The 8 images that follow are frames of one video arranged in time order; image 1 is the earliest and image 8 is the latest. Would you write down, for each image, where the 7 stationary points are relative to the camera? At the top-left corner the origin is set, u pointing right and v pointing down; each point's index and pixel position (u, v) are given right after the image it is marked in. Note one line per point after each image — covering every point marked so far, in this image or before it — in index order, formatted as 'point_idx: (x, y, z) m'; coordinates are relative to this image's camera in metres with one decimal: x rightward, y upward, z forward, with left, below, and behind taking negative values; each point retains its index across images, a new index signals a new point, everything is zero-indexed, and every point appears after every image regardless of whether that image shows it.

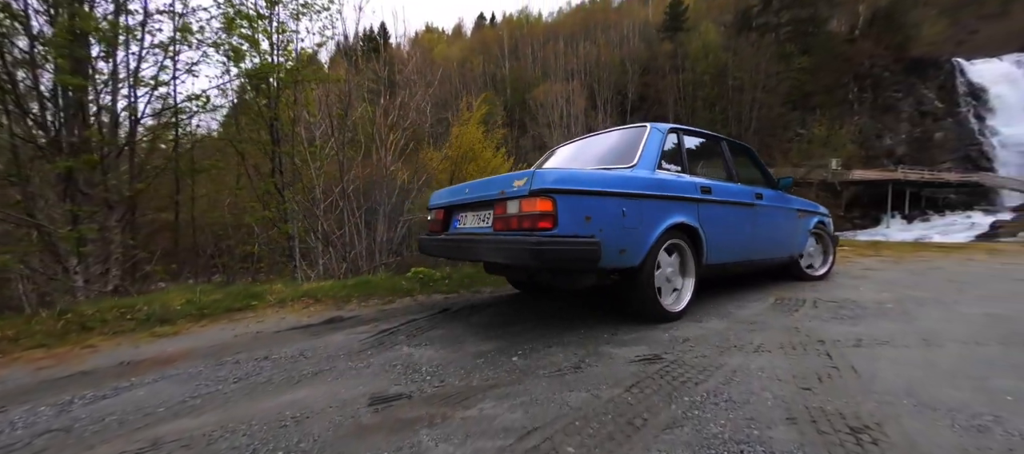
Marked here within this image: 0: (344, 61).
0: (-3.1, +3.2, +7.6) m
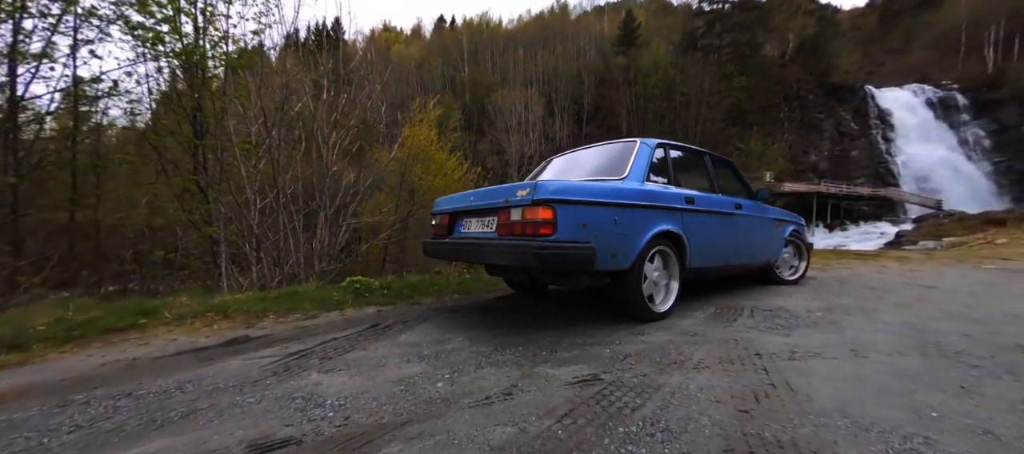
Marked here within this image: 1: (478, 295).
0: (-4.0, +3.1, +7.0) m
1: (-0.4, -0.7, +4.0) m
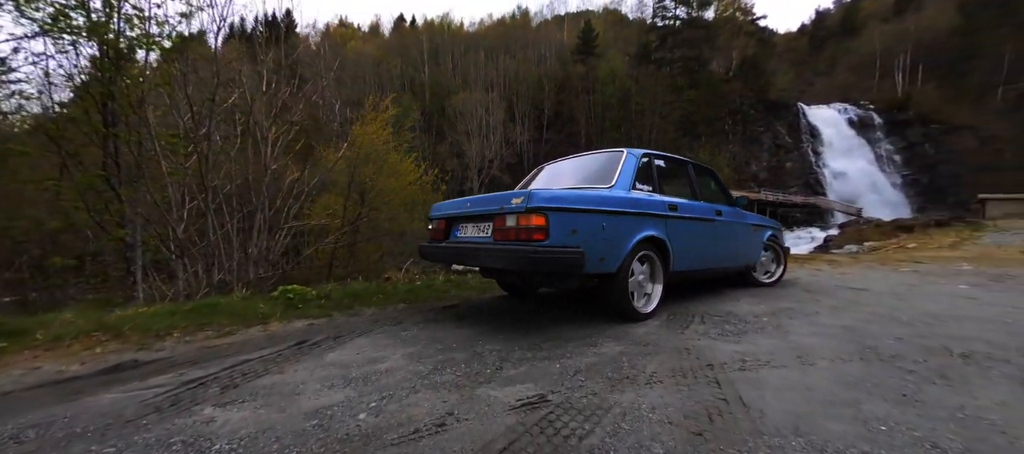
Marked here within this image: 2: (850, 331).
0: (-4.7, +3.1, +6.4) m
1: (-0.8, -0.8, +3.8) m
2: (+2.5, -0.8, +2.8) m
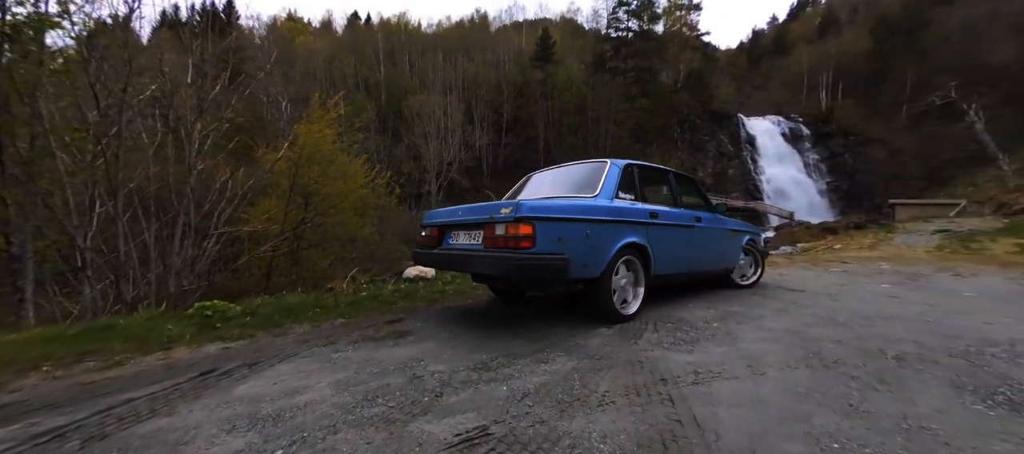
0: (-5.5, +3.0, +5.7) m
1: (-1.3, -0.8, +3.5) m
2: (+2.1, -0.8, +2.9) m
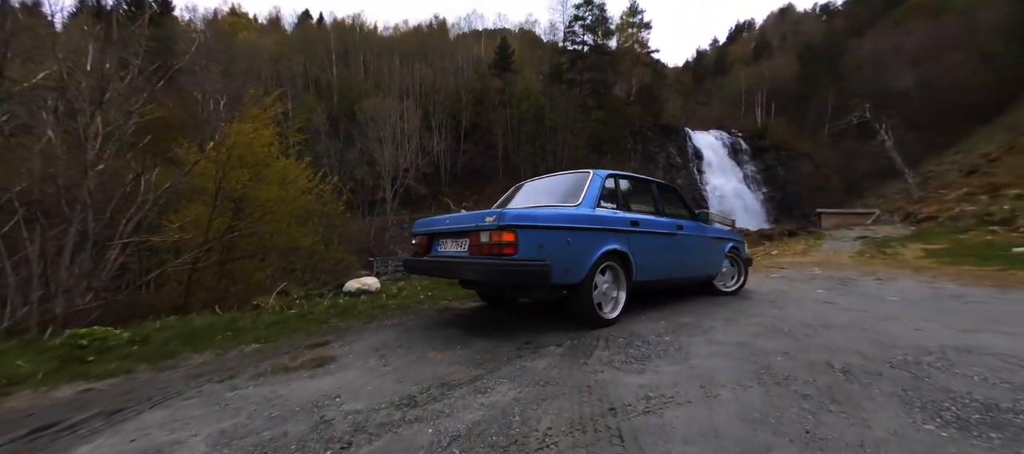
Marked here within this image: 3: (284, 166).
0: (-6.1, +2.8, +4.9) m
1: (-1.8, -0.9, +3.0) m
2: (+1.7, -0.9, +2.8) m
3: (-6.2, +1.6, +10.4) m
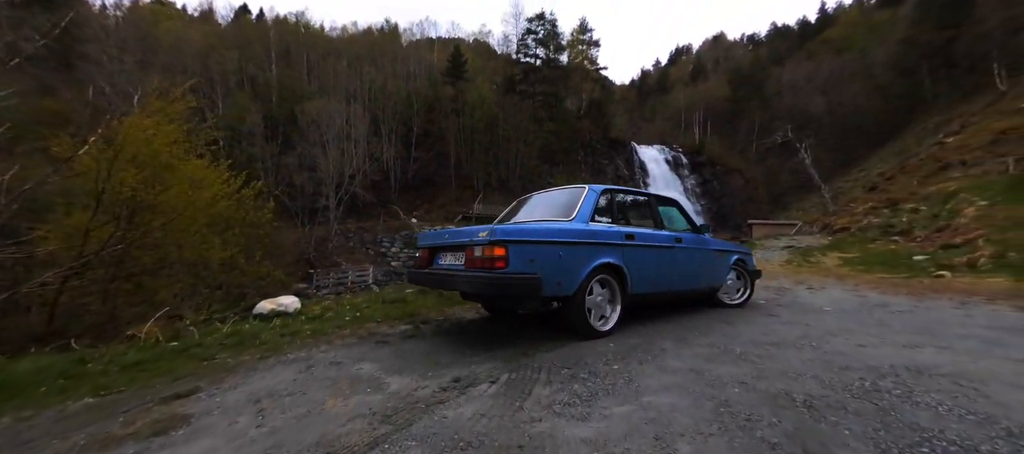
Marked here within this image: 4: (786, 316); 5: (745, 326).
0: (-6.8, +2.7, +3.7) m
1: (-2.2, -1.0, +2.3) m
2: (+1.2, -1.0, +2.5) m
3: (-7.5, +1.4, +9.2) m
4: (+3.3, -1.1, +4.6) m
5: (+2.4, -1.0, +4.0) m
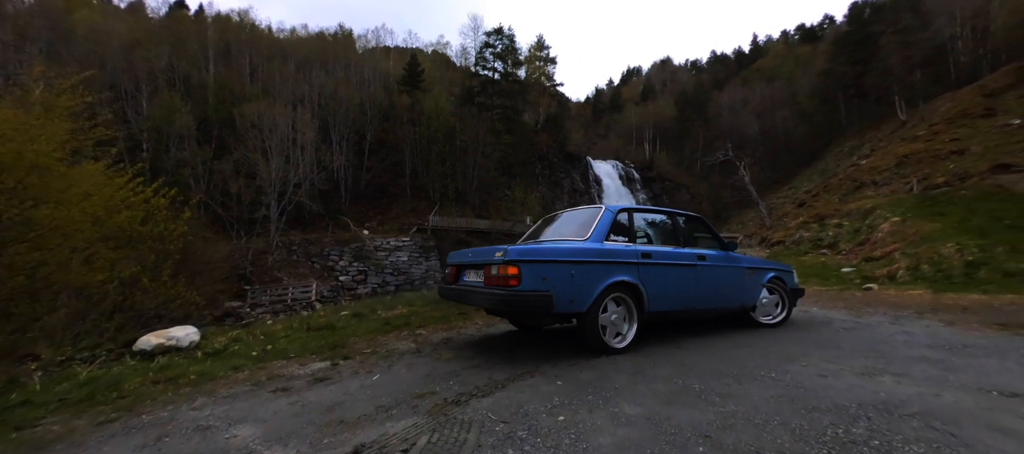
0: (-7.3, +2.6, +2.6) m
1: (-2.6, -1.1, +1.6) m
2: (+0.8, -1.1, +2.1) m
3: (-8.6, +1.1, +7.8) m
4: (+2.6, -1.3, +4.4) m
5: (+1.8, -1.2, +3.7) m
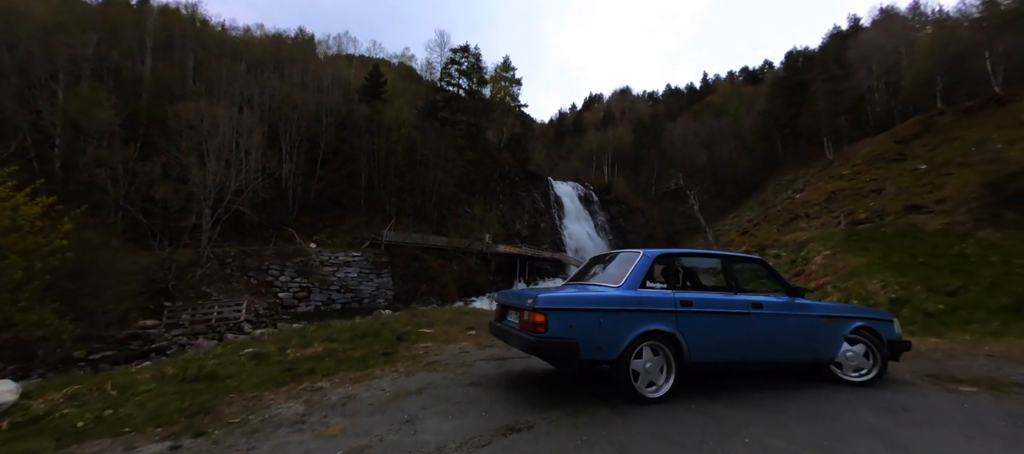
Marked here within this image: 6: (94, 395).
0: (-7.8, +2.6, +1.4) m
1: (-3.1, -1.3, +0.7) m
2: (+0.2, -1.4, +1.6) m
3: (-9.7, +0.9, +6.4) m
4: (+1.8, -1.8, +4.0) m
5: (+1.0, -1.6, +3.3) m
6: (-4.1, -1.7, +3.8) m
